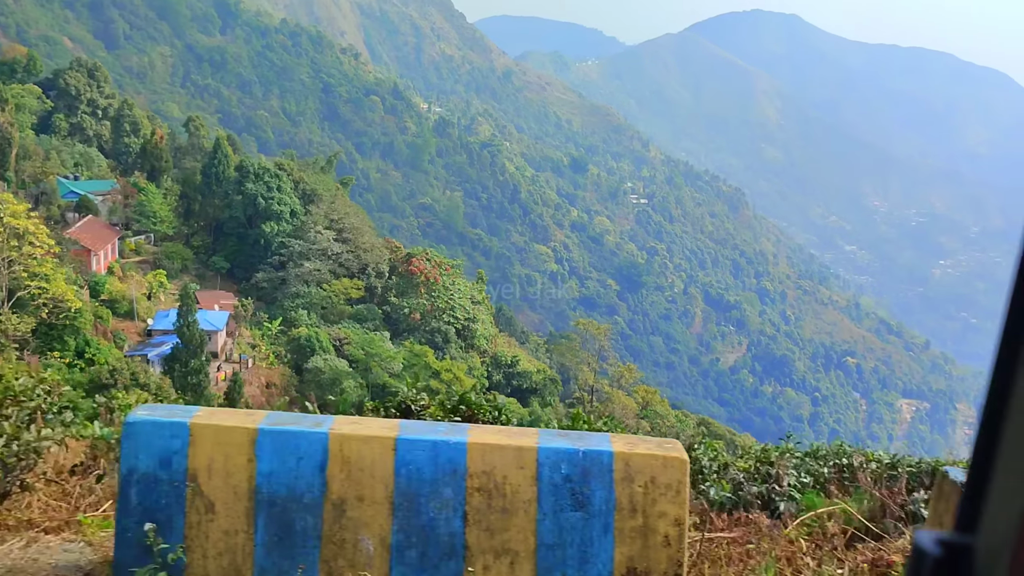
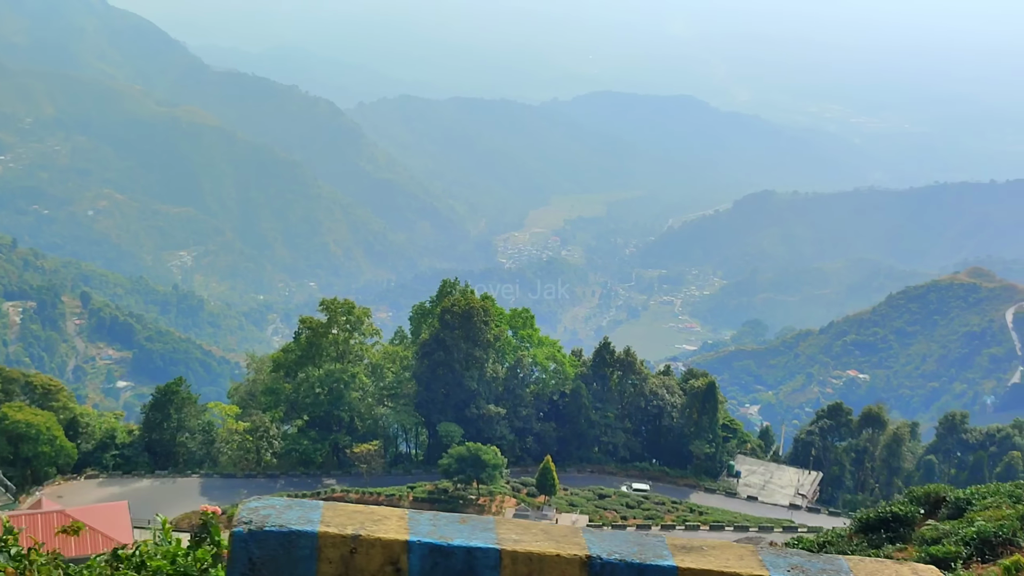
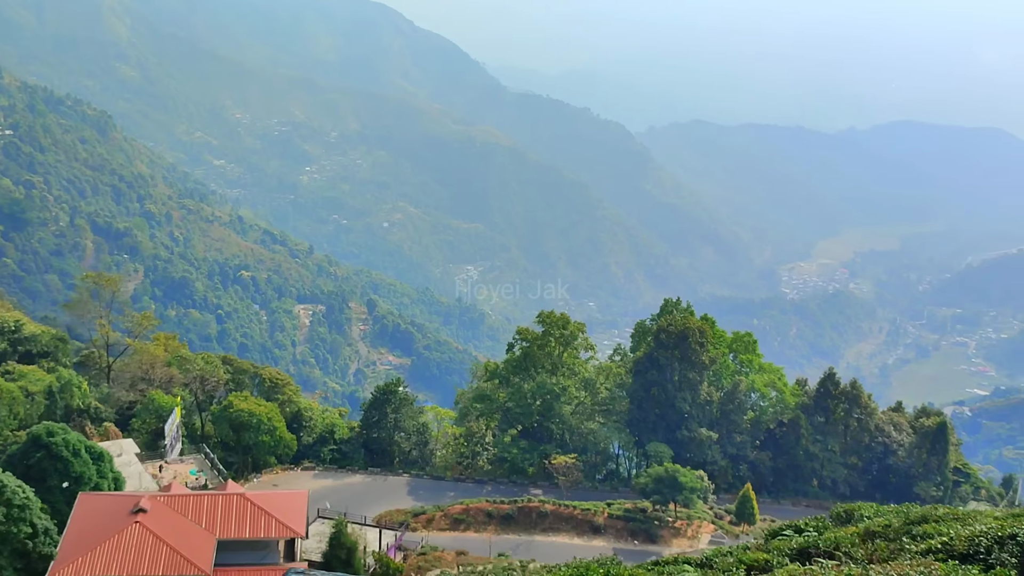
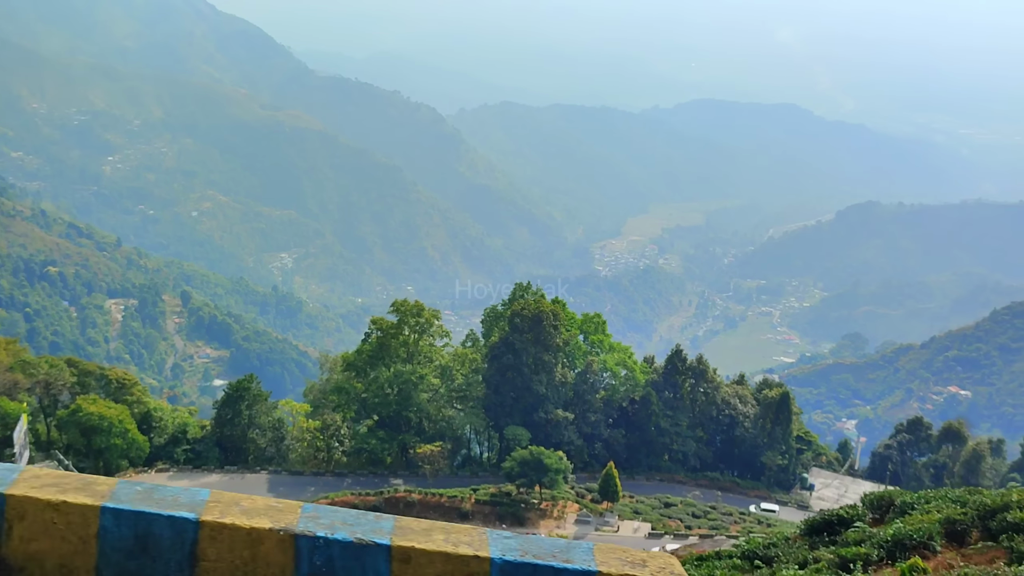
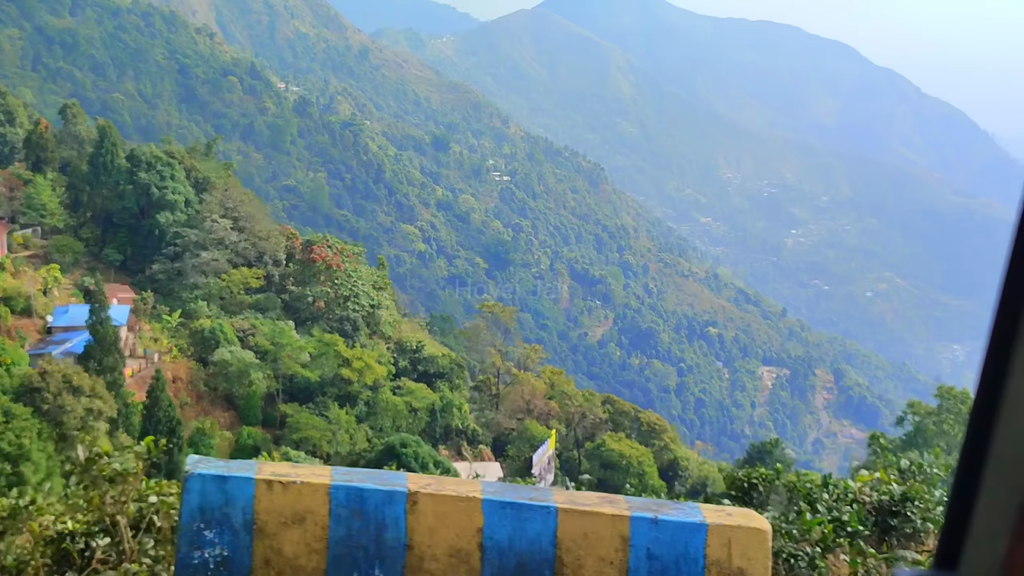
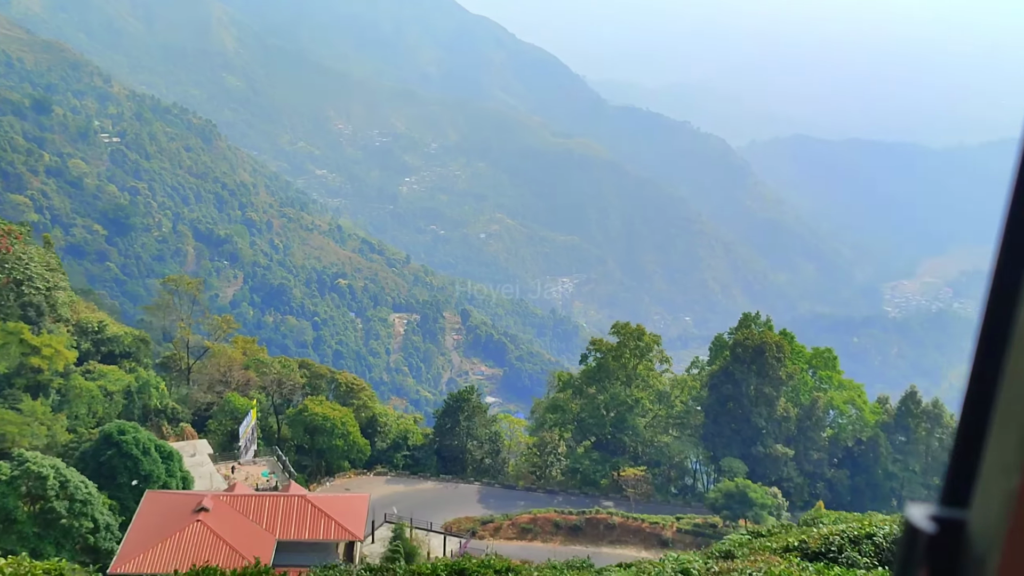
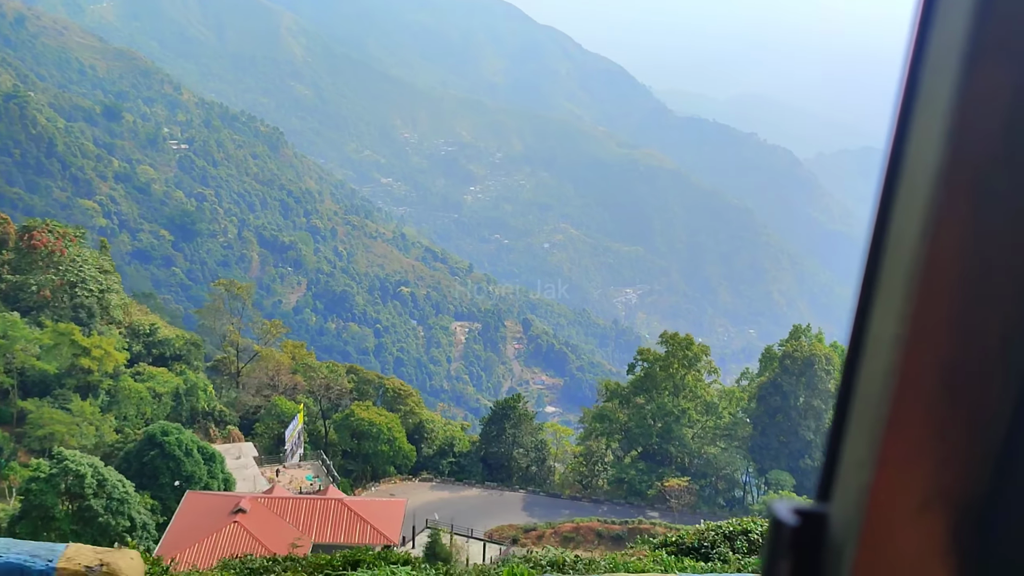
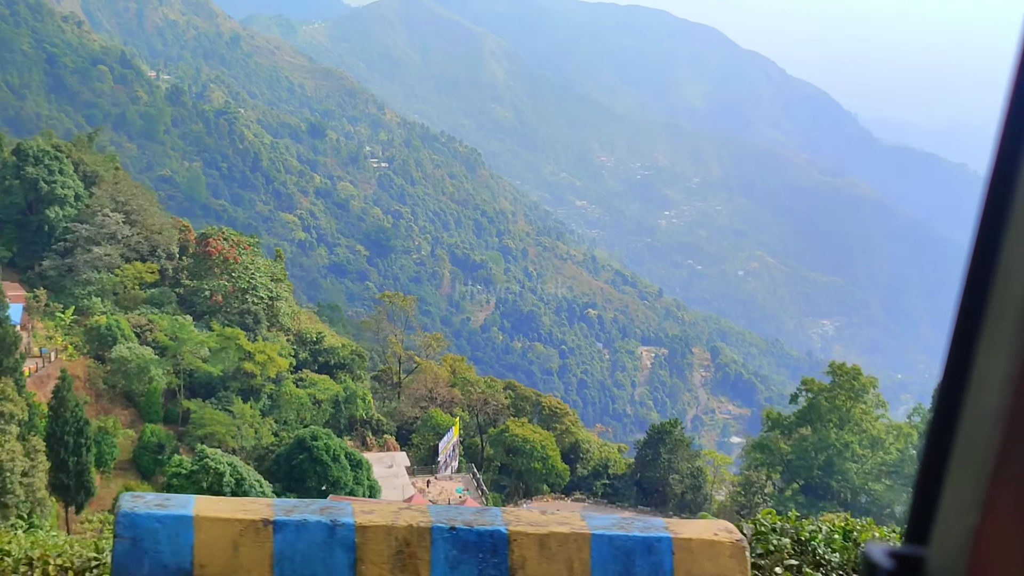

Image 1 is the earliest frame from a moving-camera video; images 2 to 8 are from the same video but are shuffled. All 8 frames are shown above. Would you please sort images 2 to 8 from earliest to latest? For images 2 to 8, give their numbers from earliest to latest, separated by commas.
5, 8, 7, 6, 3, 4, 2
